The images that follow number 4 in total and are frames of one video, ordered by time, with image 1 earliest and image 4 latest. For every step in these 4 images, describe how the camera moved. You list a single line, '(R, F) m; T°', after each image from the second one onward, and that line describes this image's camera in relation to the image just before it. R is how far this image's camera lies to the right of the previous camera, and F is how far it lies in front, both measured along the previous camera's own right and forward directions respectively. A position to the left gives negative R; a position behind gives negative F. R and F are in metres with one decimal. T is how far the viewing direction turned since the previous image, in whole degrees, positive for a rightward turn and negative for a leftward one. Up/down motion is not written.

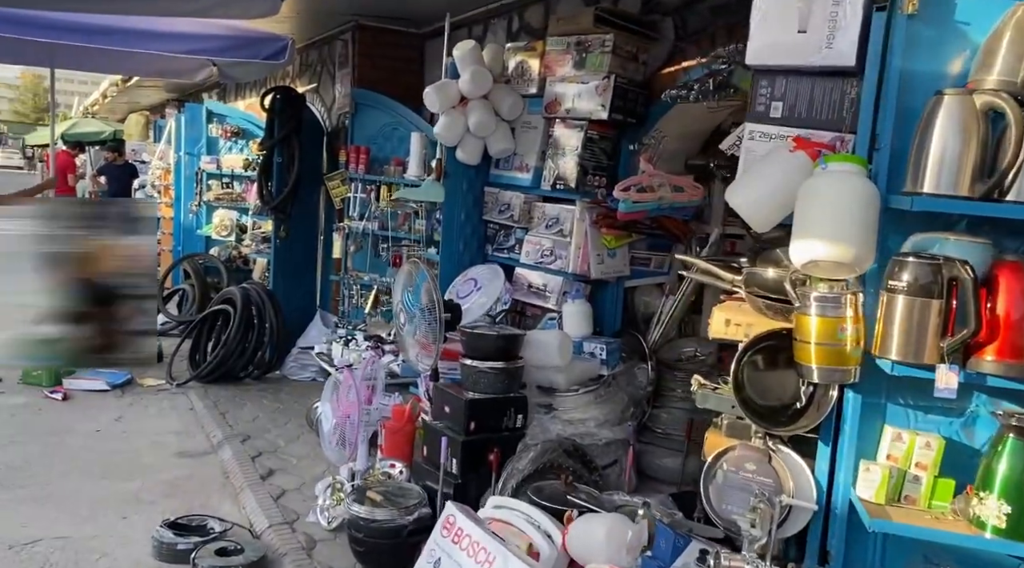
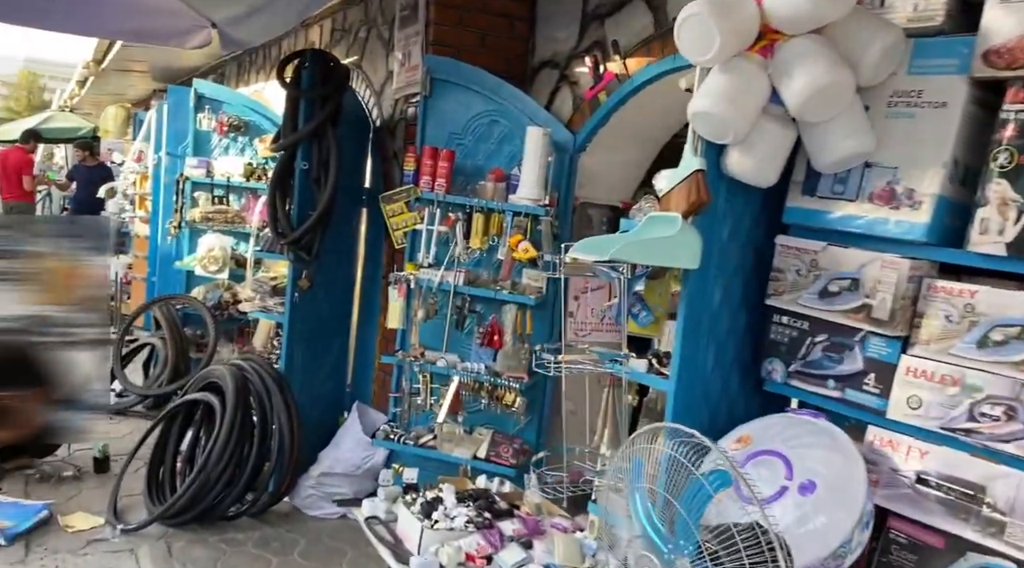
(-0.7, +2.1) m; 0°
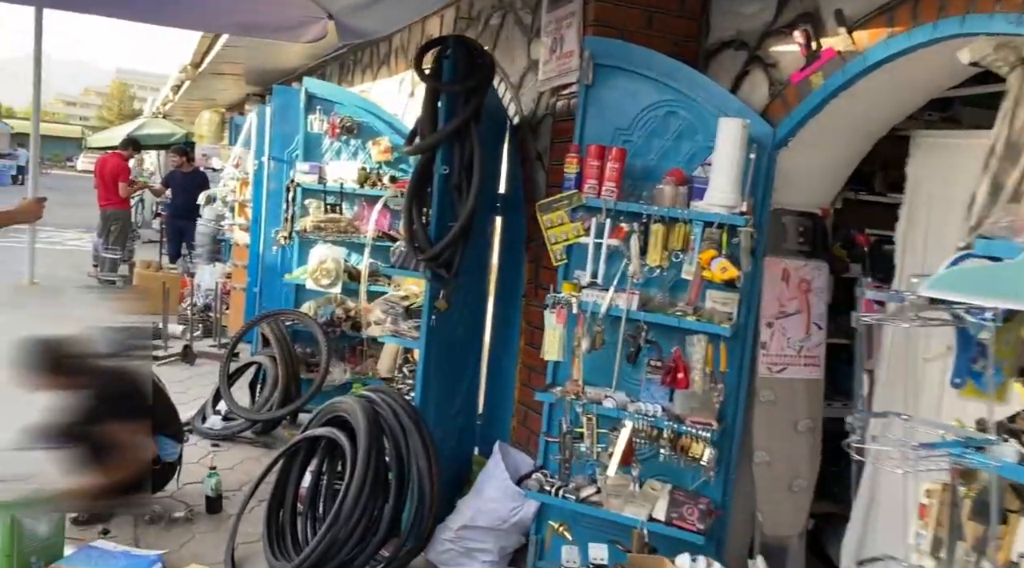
(-0.4, +0.5) m; -5°
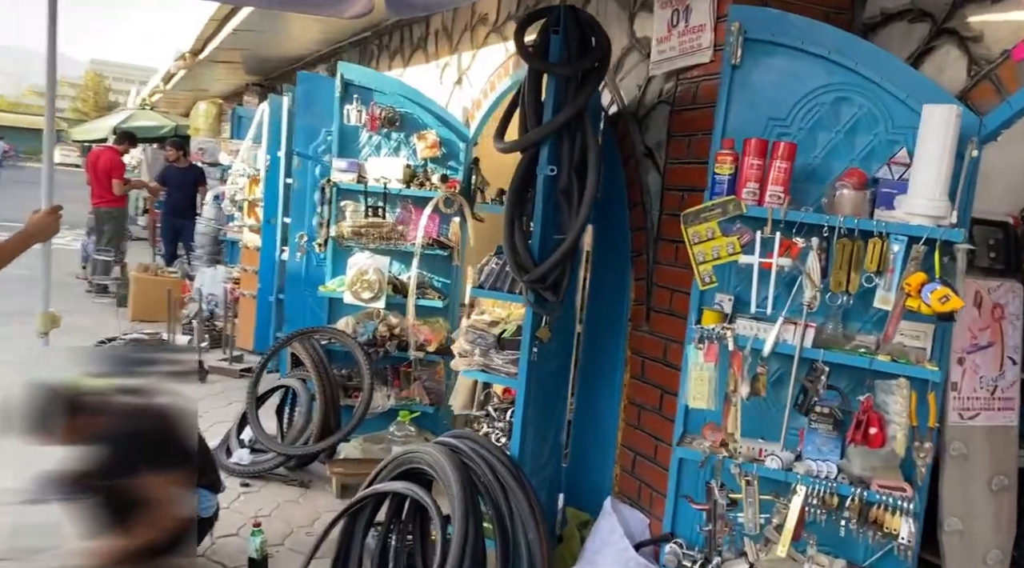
(-0.4, +0.6) m; +1°
